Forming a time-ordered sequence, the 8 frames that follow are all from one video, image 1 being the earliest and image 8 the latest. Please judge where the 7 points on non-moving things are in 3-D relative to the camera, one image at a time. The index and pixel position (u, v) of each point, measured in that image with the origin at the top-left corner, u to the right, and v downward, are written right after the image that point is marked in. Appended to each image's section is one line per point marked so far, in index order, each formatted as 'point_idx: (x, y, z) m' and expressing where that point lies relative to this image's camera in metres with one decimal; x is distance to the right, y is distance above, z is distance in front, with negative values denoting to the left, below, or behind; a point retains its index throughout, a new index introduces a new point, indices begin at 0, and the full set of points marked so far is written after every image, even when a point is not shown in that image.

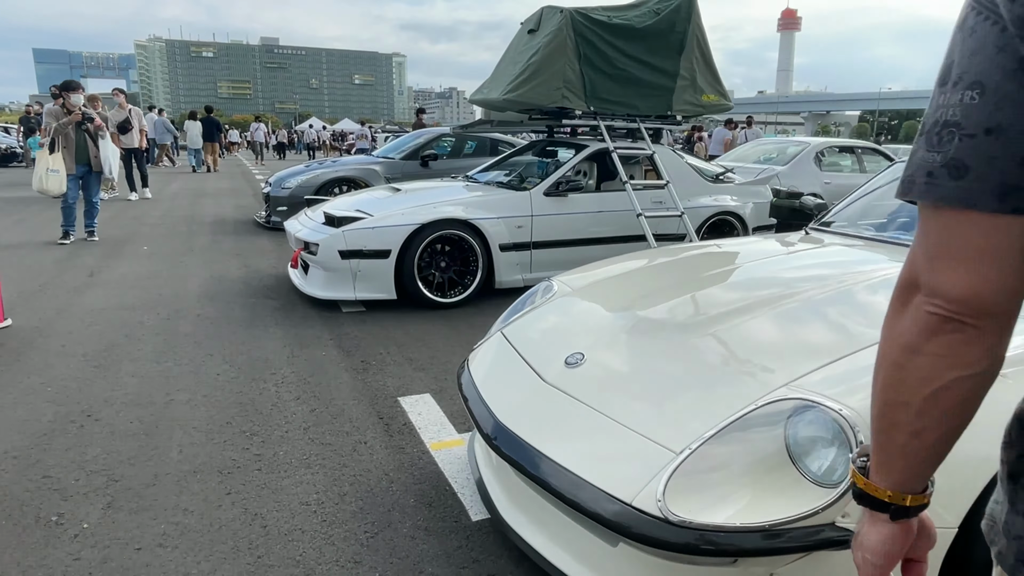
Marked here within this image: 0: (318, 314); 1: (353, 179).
0: (-1.5, -0.2, +5.2) m
1: (-2.3, +1.6, +9.4) m
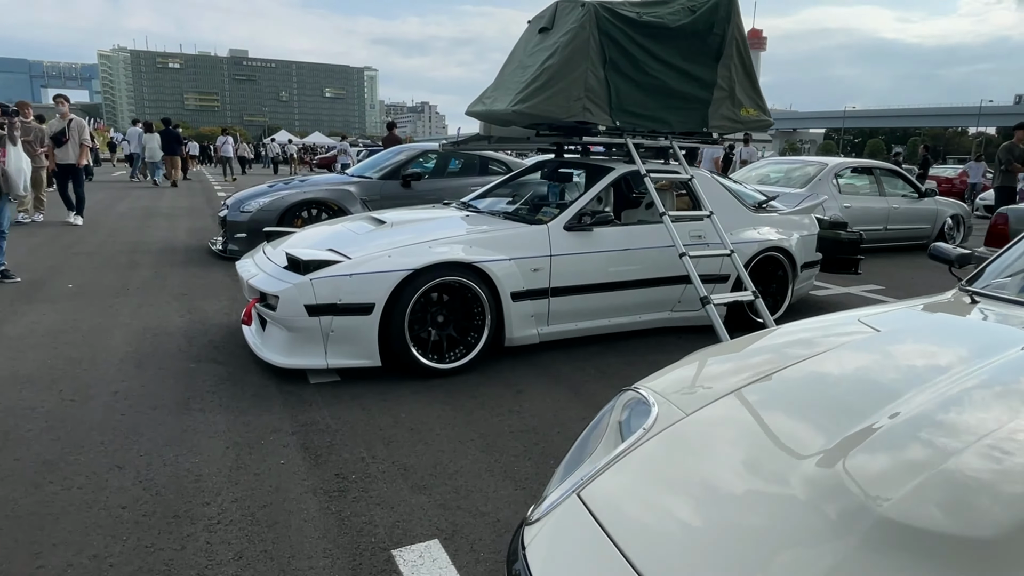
0: (-1.4, -0.6, +4.0) m
1: (-2.4, +1.1, +8.2) m
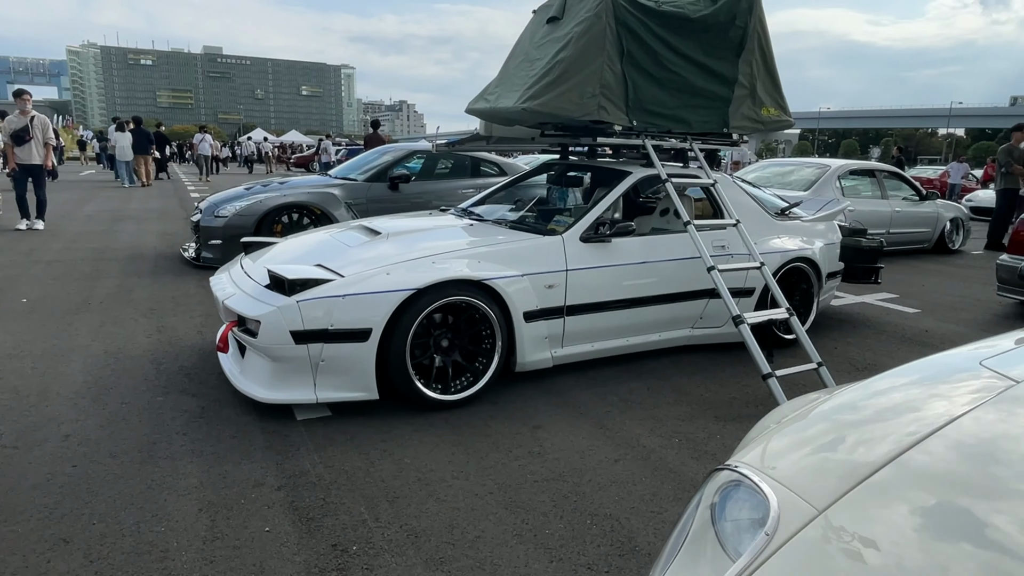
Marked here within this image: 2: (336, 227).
0: (-1.3, -0.7, +3.4) m
1: (-2.4, +1.0, +7.6) m
2: (-1.3, +0.5, +4.9) m
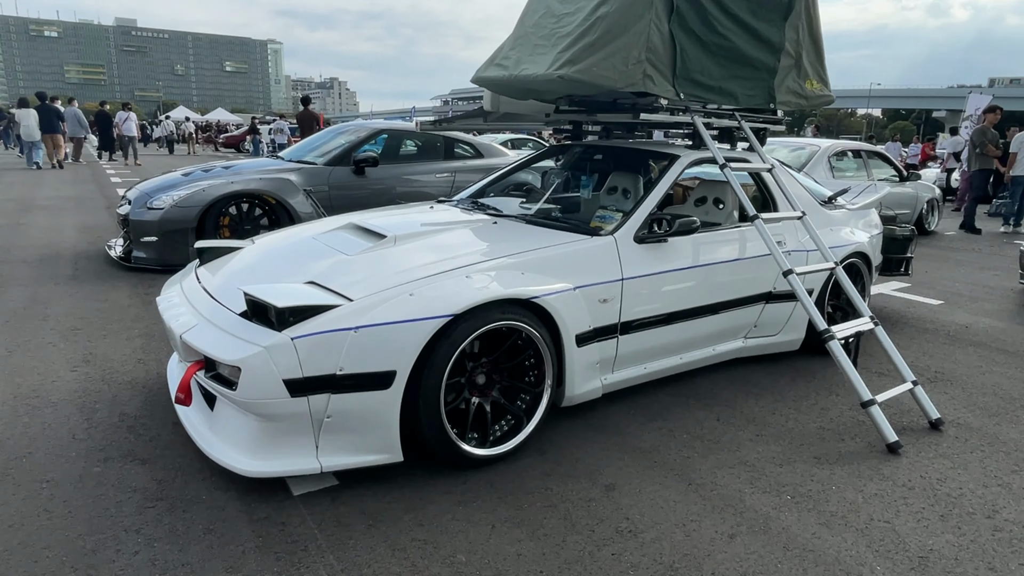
0: (-1.0, -0.8, +2.5) m
1: (-2.5, +0.9, +6.5) m
2: (-1.2, +0.4, +3.9) m
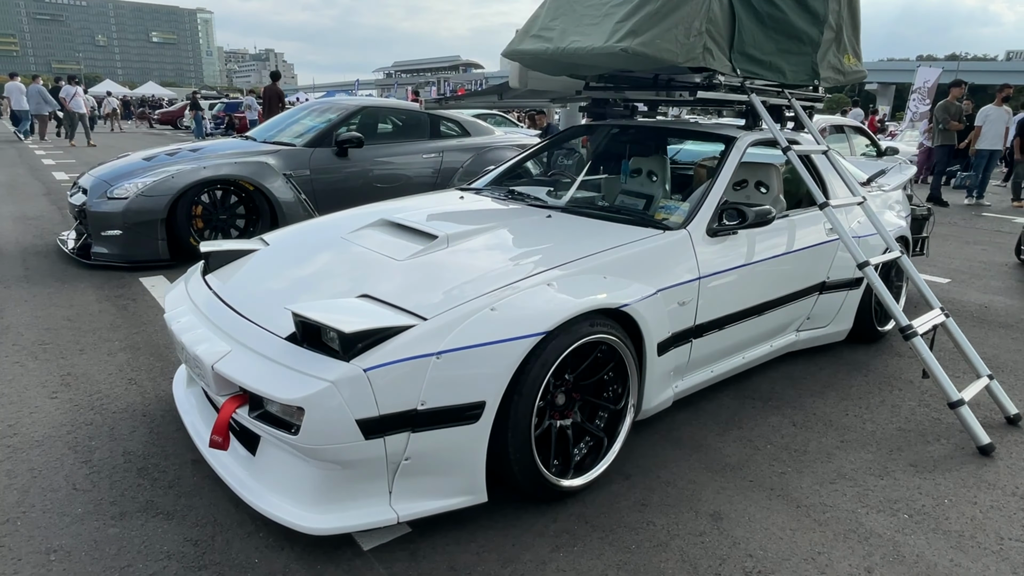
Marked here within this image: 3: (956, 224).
0: (-0.6, -0.9, +2.1) m
1: (-2.5, +1.0, +5.9) m
2: (-0.9, +0.4, +3.4) m
3: (+6.6, +1.0, +9.7) m
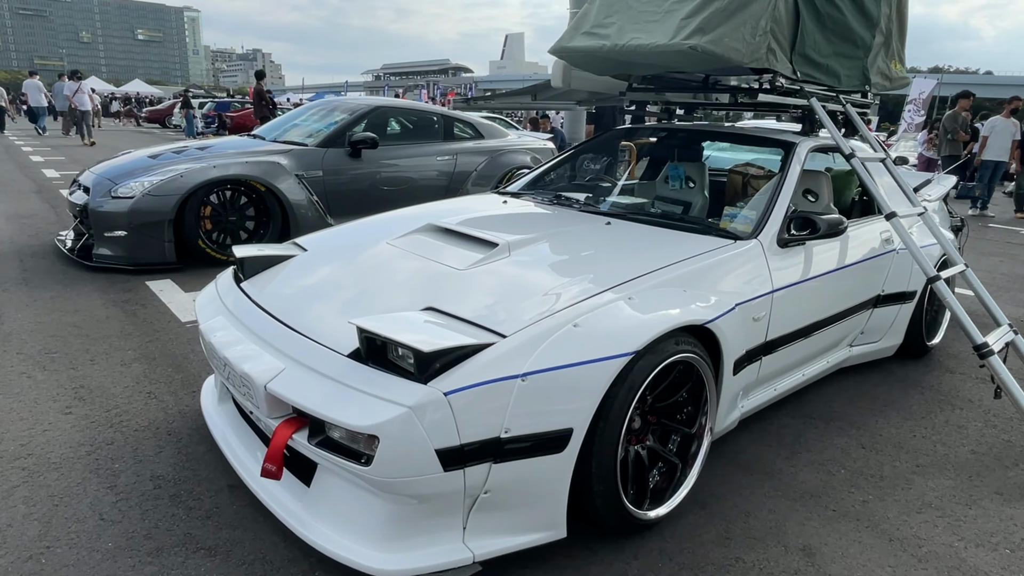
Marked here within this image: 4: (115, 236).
0: (-0.4, -0.9, +1.9) m
1: (-2.3, +0.9, +5.7) m
2: (-0.7, +0.3, +3.2) m
3: (+6.7, +0.8, +9.7) m
4: (-3.2, +0.4, +5.3) m
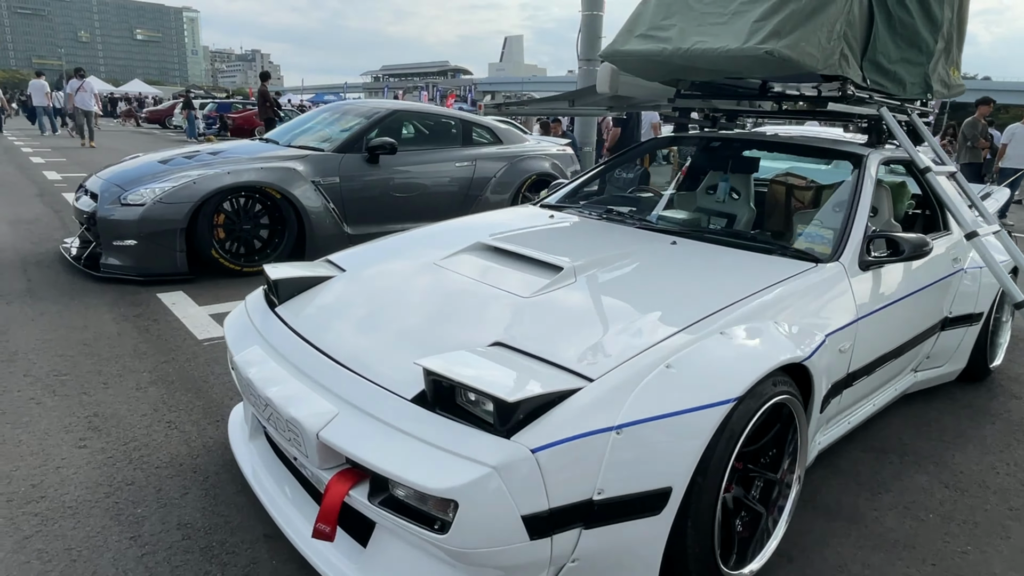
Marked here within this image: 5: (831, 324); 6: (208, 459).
0: (-0.1, -1.0, +1.6) m
1: (-2.1, +0.8, +5.4) m
2: (-0.5, +0.2, +3.0) m
3: (+6.9, +0.6, +9.5) m
4: (-3.0, +0.3, +5.1) m
5: (+1.1, -0.1, +2.4) m
6: (-1.2, -0.7, +2.7) m
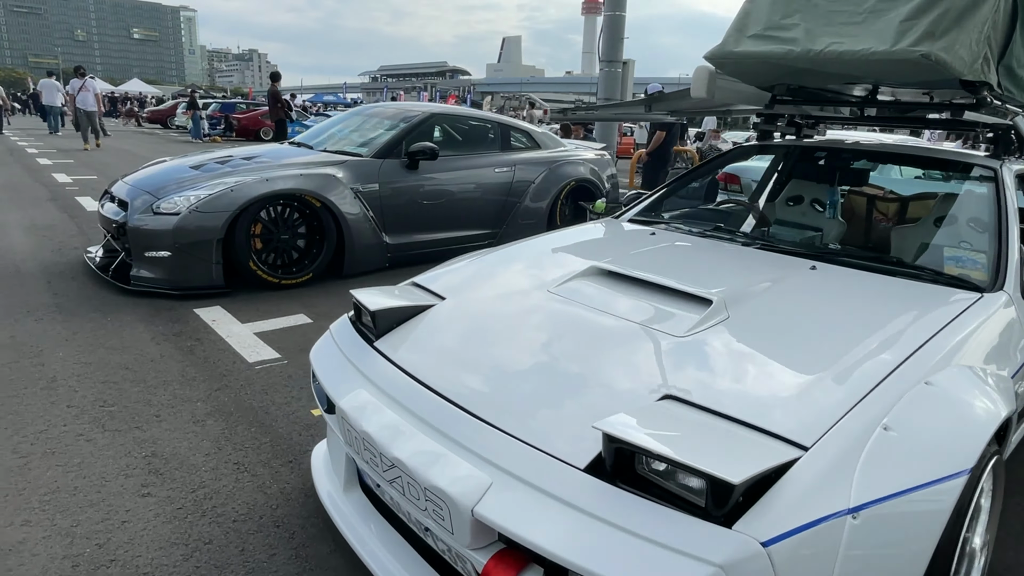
0: (+0.3, -1.1, +1.3) m
1: (-1.7, +0.7, +5.1) m
2: (0.0, +0.1, +2.7) m
3: (+7.3, +0.5, +9.2) m
4: (-2.6, +0.2, +4.7) m
5: (+1.6, -0.2, +2.1) m
6: (-0.8, -0.8, +2.4) m
